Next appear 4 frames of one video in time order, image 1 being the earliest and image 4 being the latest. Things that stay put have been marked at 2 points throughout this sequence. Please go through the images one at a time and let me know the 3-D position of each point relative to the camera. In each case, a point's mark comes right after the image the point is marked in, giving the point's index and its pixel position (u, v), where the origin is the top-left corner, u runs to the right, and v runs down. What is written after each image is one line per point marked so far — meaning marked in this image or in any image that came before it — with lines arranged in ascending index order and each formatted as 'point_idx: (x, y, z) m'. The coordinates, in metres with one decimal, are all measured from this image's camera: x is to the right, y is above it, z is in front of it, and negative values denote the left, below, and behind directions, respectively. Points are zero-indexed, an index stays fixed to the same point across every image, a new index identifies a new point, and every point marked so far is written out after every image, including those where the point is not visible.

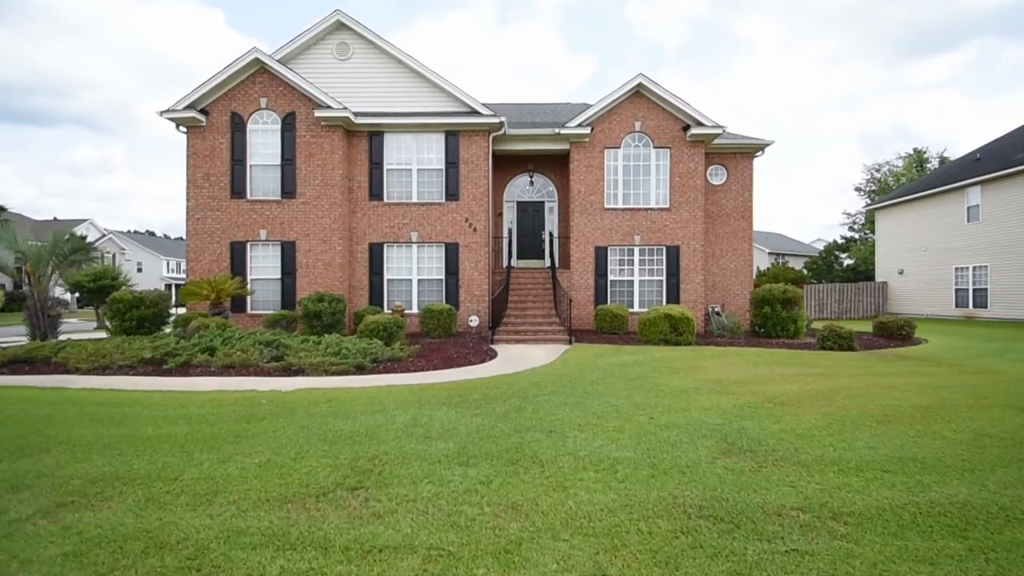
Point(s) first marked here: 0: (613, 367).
0: (+2.3, -1.8, +11.6) m
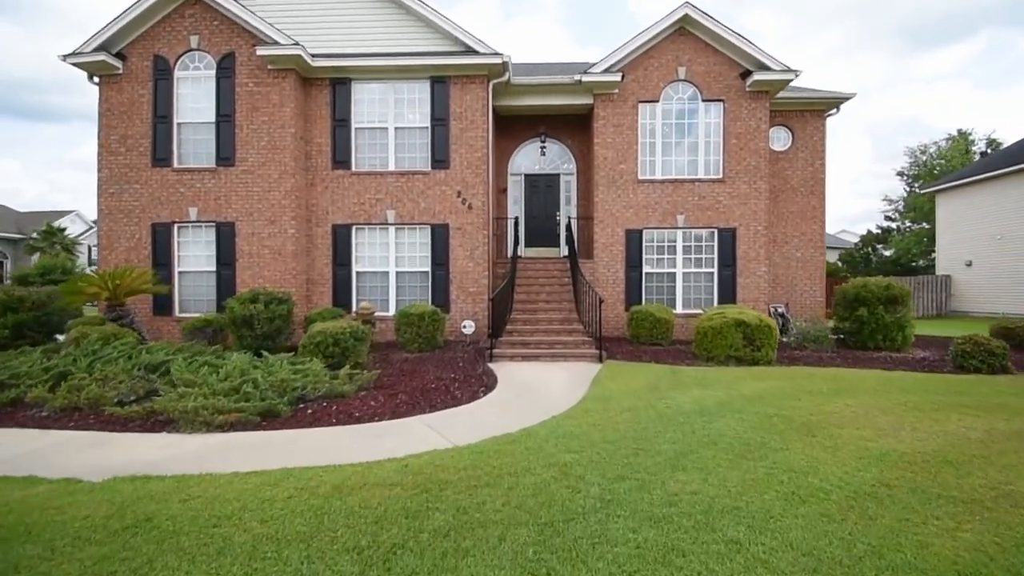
0: (+2.4, -1.7, +6.8) m
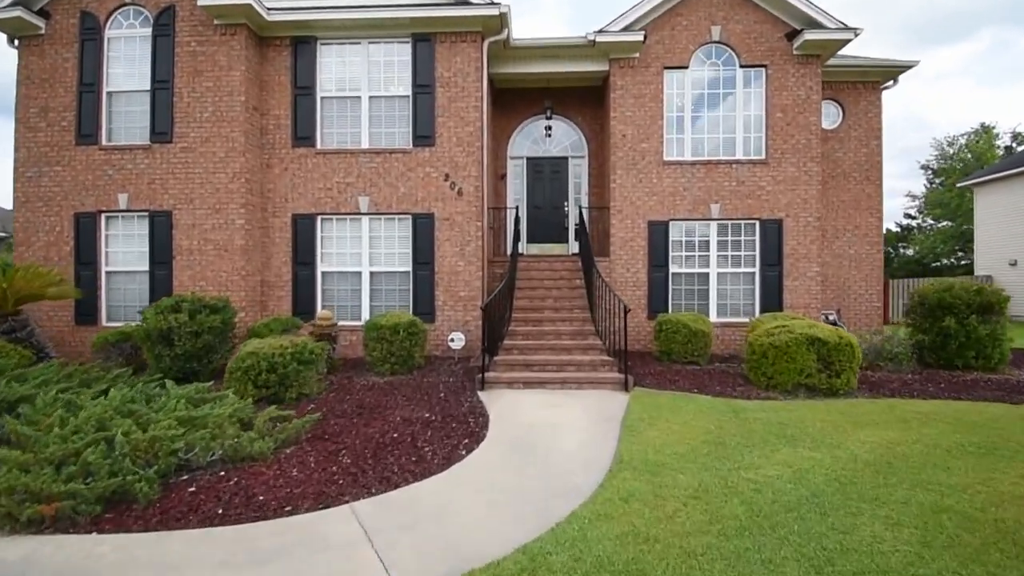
0: (+2.3, -1.8, +4.0) m
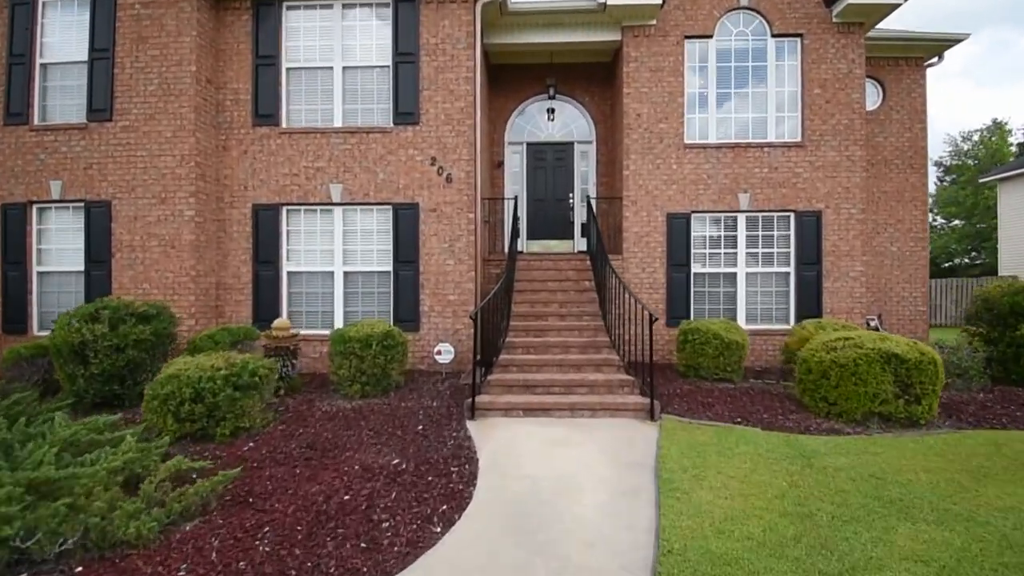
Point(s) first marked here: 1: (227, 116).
0: (+2.3, -1.9, +2.3) m
1: (-5.9, +3.6, +10.7) m
